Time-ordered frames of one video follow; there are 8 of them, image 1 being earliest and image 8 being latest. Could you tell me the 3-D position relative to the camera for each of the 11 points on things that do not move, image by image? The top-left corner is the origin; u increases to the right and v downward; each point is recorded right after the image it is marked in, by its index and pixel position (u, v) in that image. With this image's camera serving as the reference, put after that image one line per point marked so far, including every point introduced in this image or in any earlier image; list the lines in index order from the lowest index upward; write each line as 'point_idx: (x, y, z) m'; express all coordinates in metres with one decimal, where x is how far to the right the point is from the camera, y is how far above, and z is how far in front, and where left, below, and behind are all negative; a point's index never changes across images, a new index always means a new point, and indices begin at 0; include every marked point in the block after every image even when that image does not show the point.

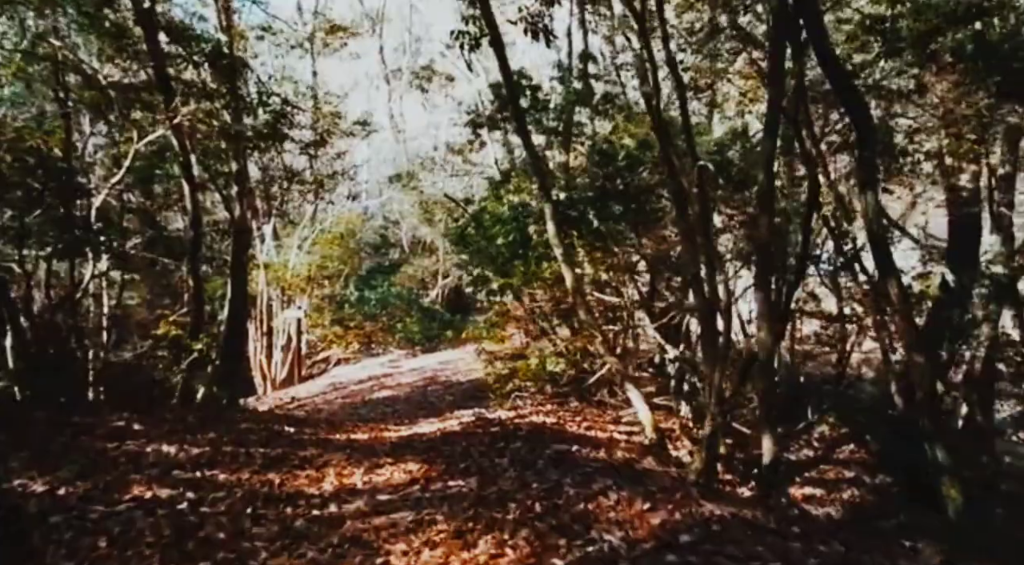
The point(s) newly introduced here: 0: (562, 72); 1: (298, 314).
0: (+0.6, +2.6, +9.3) m
1: (-5.3, -0.8, +18.9) m
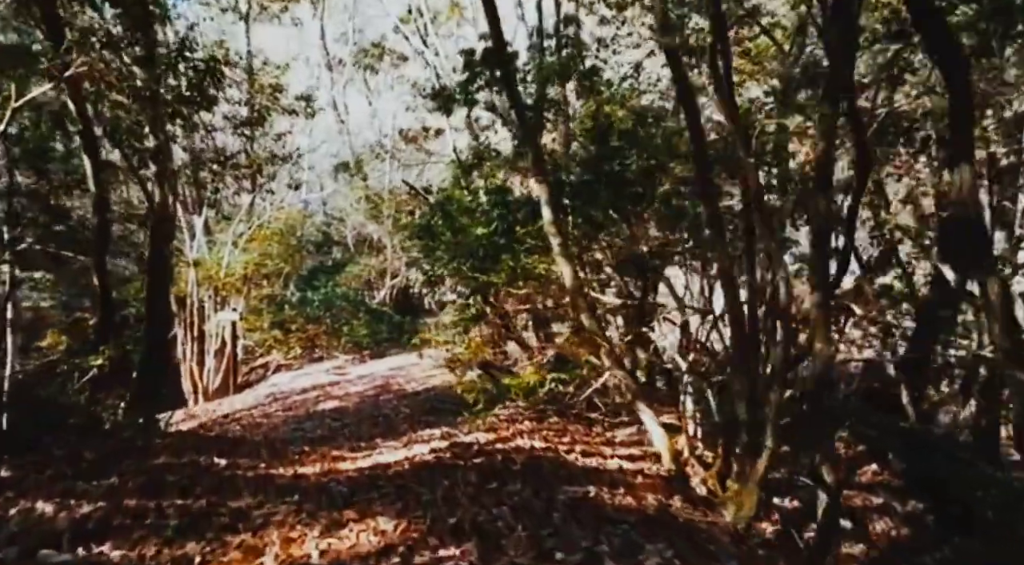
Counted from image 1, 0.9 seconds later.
0: (+0.3, +2.6, +8.2) m
1: (-6.4, -0.8, +17.3) m
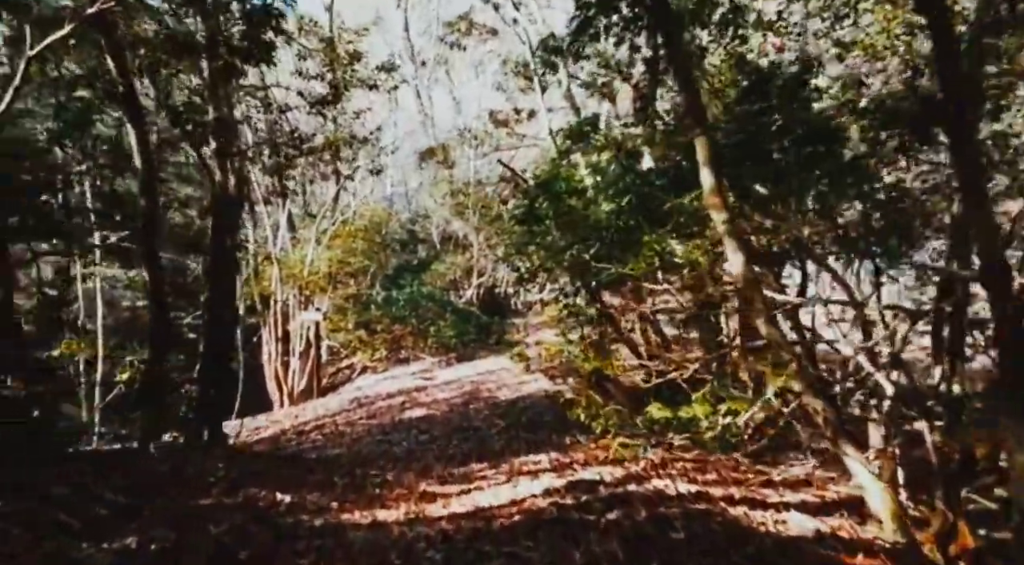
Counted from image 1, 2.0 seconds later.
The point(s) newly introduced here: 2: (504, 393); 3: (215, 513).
0: (+1.3, +2.7, +6.8) m
1: (-4.3, -0.8, +16.6) m
2: (-0.1, -1.9, +13.2) m
3: (-1.5, -1.2, +3.9) m
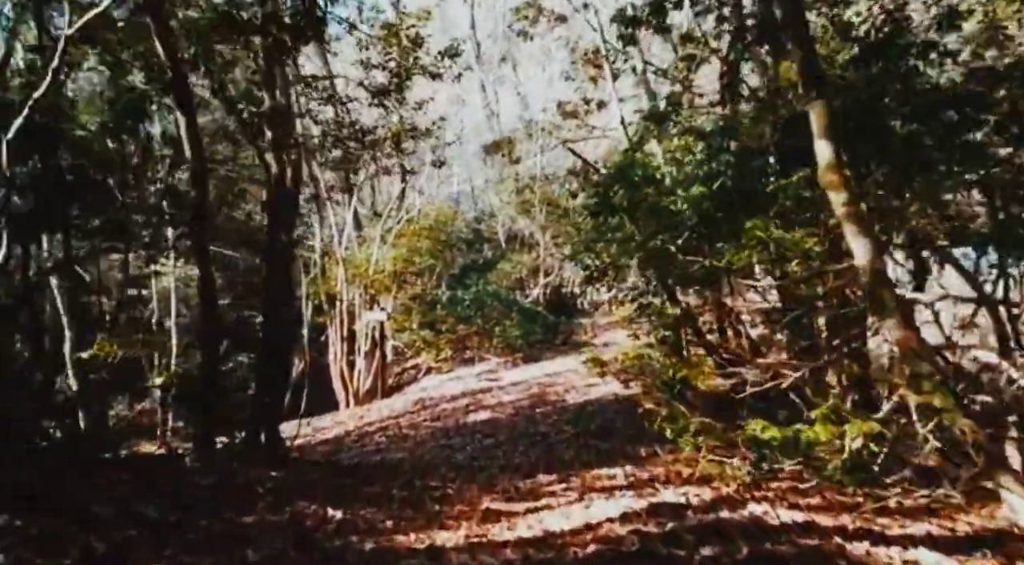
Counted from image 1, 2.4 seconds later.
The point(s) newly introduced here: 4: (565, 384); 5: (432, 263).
0: (+1.9, +2.7, +6.2) m
1: (-2.8, -0.7, +16.4) m
2: (+1.0, -1.9, +12.6) m
3: (-1.2, -1.2, +3.6) m
4: (+1.0, -1.8, +13.9) m
5: (-1.9, +0.5, +18.3) m
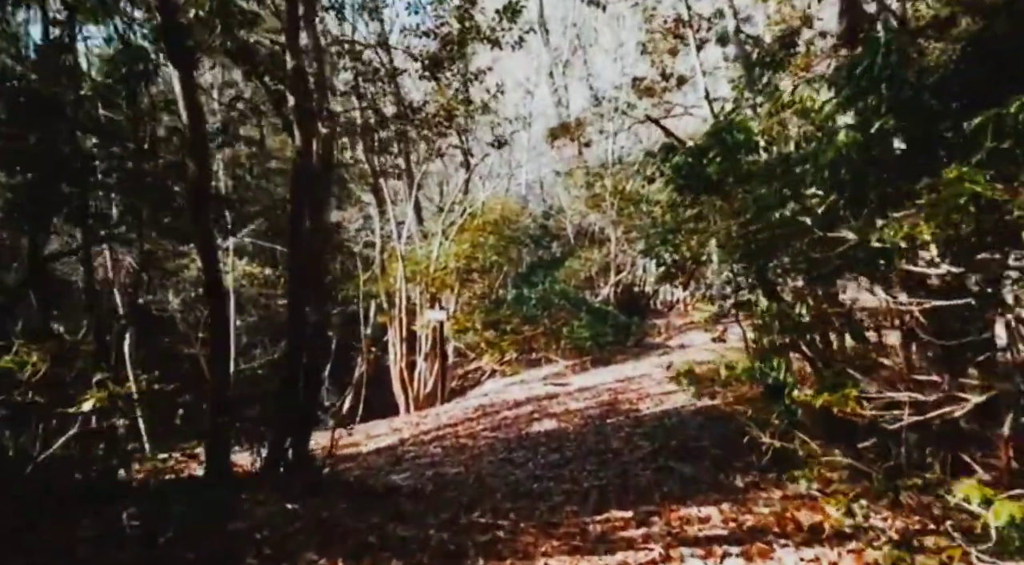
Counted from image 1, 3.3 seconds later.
0: (+2.4, +2.7, +4.9) m
1: (-1.4, -0.7, +15.6) m
2: (+2.0, -1.8, +11.4) m
3: (-1.0, -1.1, +2.6) m
4: (+2.1, -1.8, +12.7) m
5: (-0.4, +0.5, +17.4) m
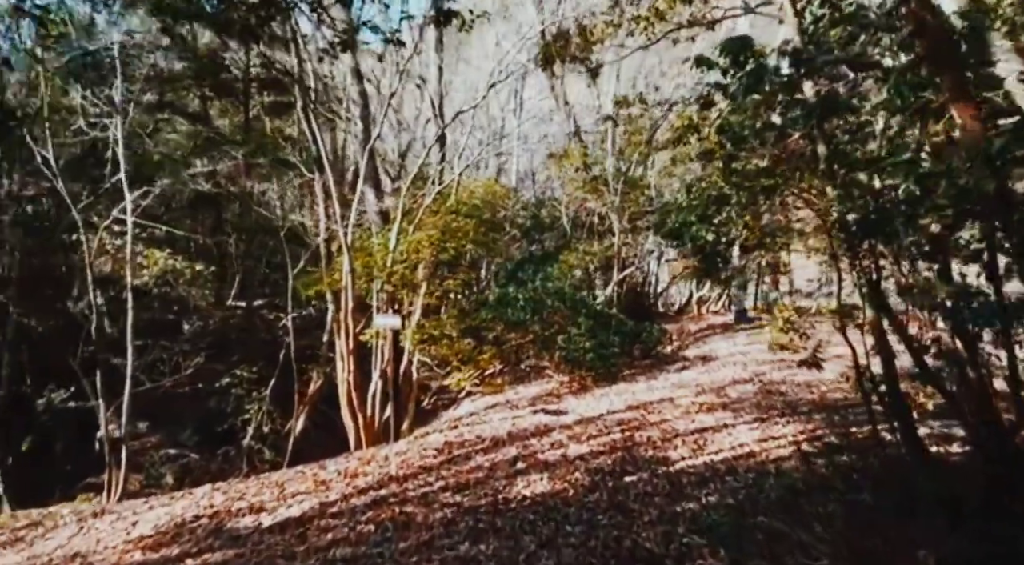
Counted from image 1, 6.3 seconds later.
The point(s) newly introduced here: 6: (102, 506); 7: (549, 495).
0: (+2.2, +2.8, +1.5) m
1: (-1.7, -0.6, +12.0) m
2: (+1.8, -1.7, +7.9) m
3: (-1.2, -1.0, -0.9) m
4: (+1.8, -1.7, +9.2) m
5: (-0.7, +0.6, +13.9) m
6: (-5.8, -3.2, +10.8) m
7: (+0.3, -2.0, +6.9) m
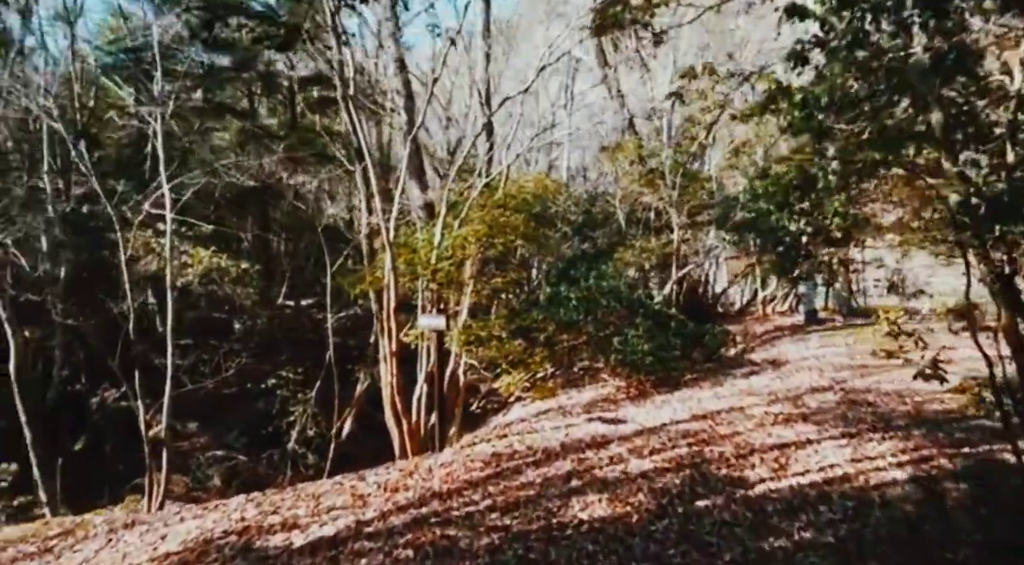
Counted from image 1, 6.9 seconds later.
0: (+2.2, +2.9, +0.5) m
1: (-1.0, -0.6, +11.3) m
2: (+2.3, -1.7, +7.0) m
3: (-1.2, -1.0, -1.7) m
4: (+2.4, -1.7, +8.2) m
5: (+0.2, +0.6, +13.1) m
6: (-5.1, -3.2, +10.3) m
7: (+0.8, -1.9, +6.0) m
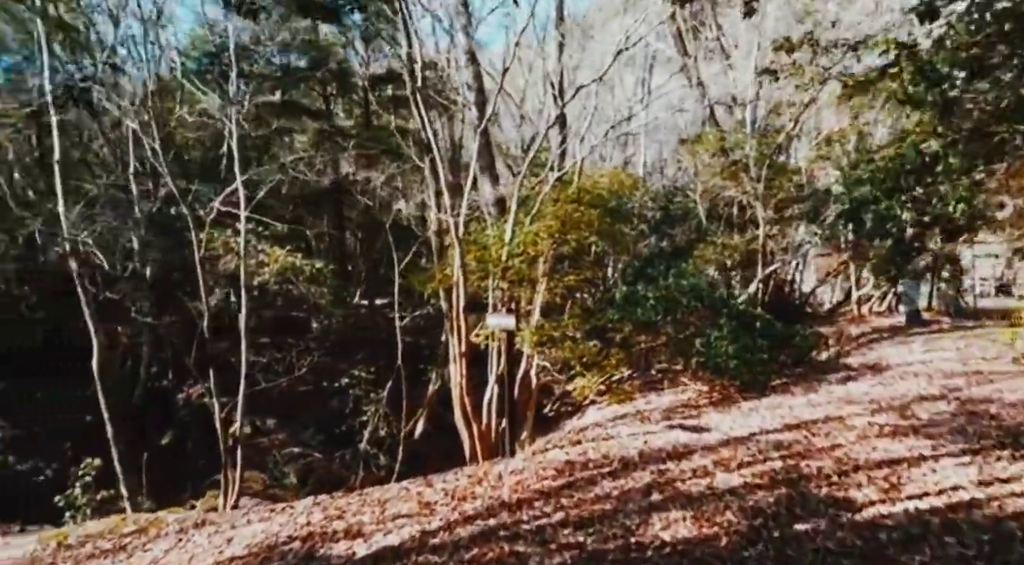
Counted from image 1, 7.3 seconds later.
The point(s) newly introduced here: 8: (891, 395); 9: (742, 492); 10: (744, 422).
0: (+2.2, +2.9, -0.2) m
1: (+0.1, -0.6, +10.8) m
2: (+2.9, -1.7, +6.2) m
3: (-1.5, -1.0, -2.1) m
4: (+3.2, -1.7, +7.4) m
5: (+1.4, +0.7, +12.5) m
6: (-4.1, -3.2, +10.3) m
7: (+1.3, -1.9, +5.4) m
8: (+4.8, -1.4, +9.7) m
9: (+1.9, -1.8, +6.5) m
10: (+2.9, -1.7, +9.5) m
